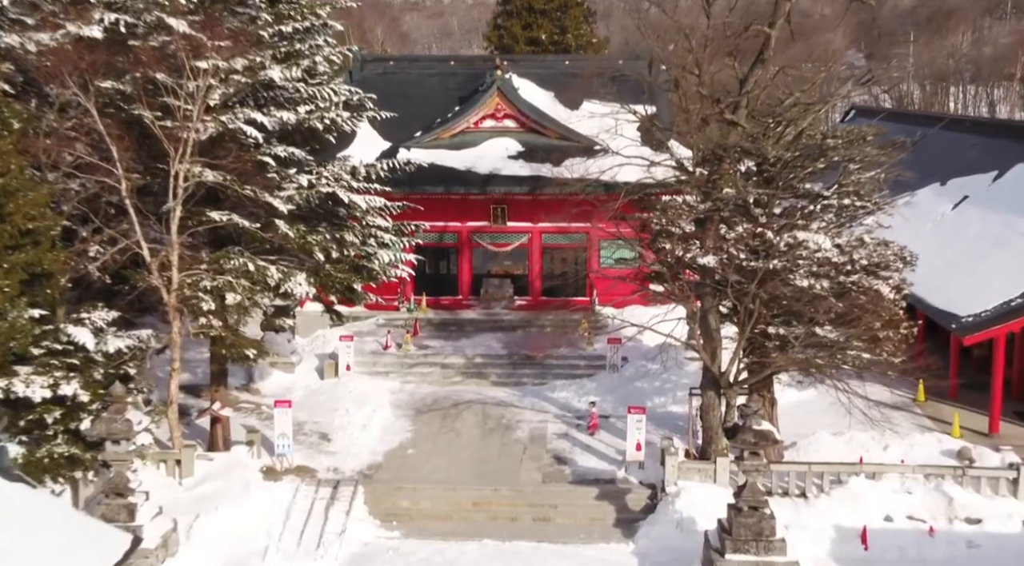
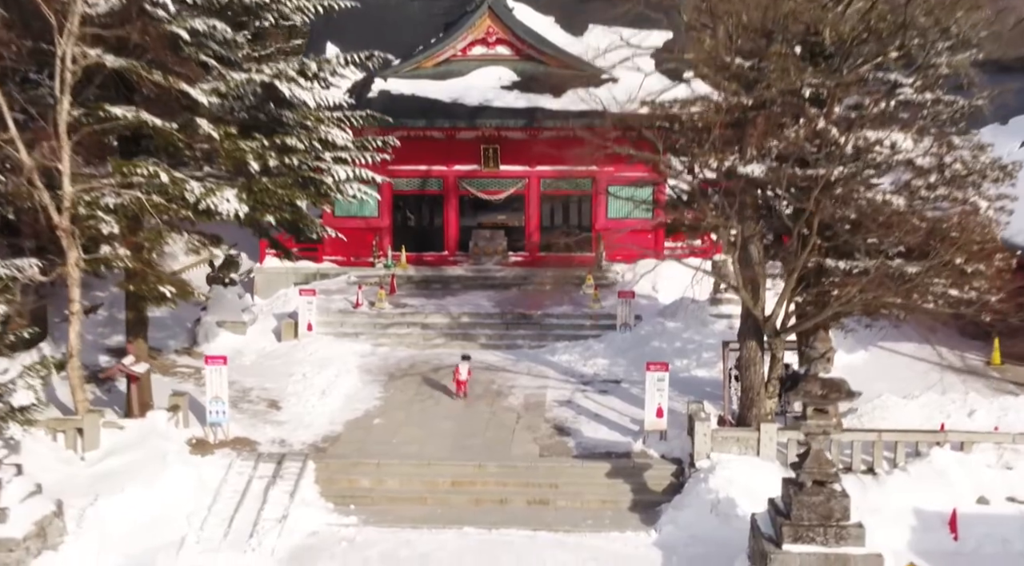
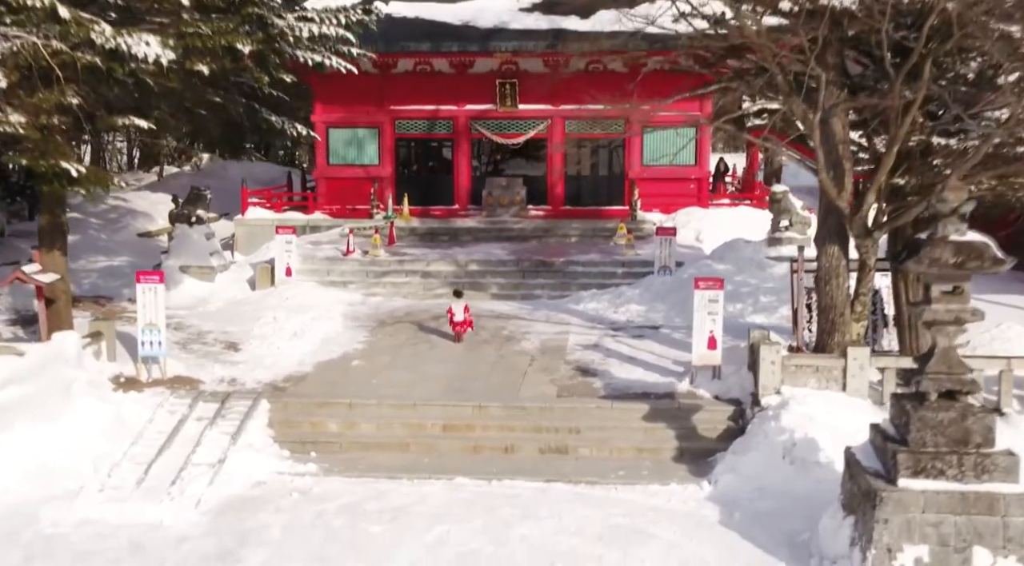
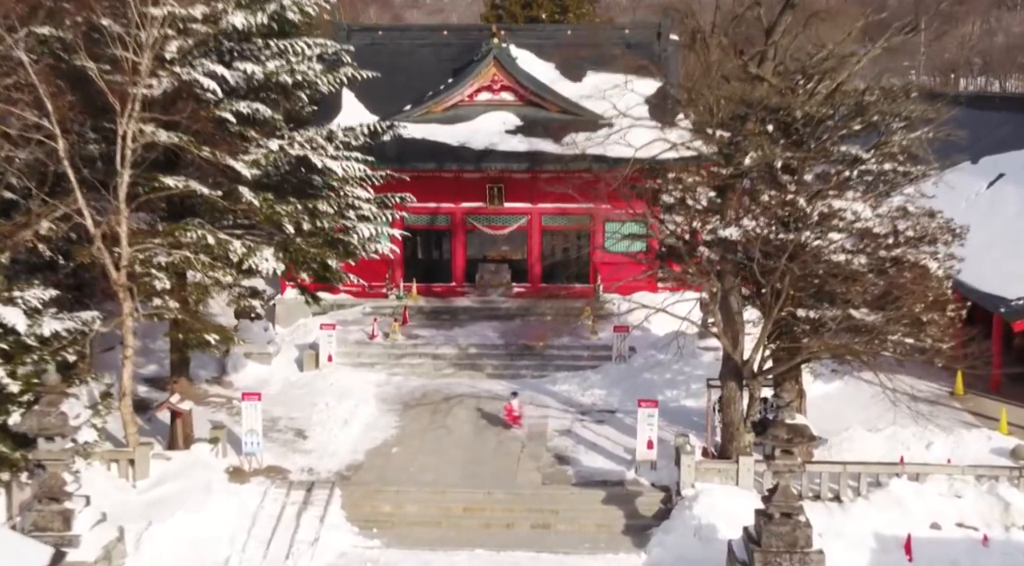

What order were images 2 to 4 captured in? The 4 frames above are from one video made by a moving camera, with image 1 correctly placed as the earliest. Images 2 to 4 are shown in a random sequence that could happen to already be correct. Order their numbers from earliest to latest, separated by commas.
4, 2, 3
